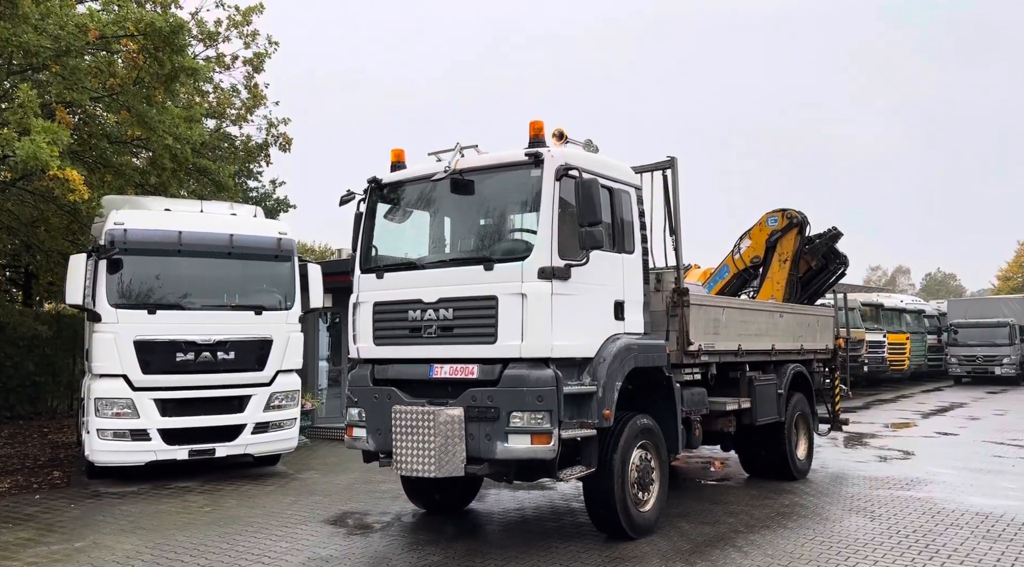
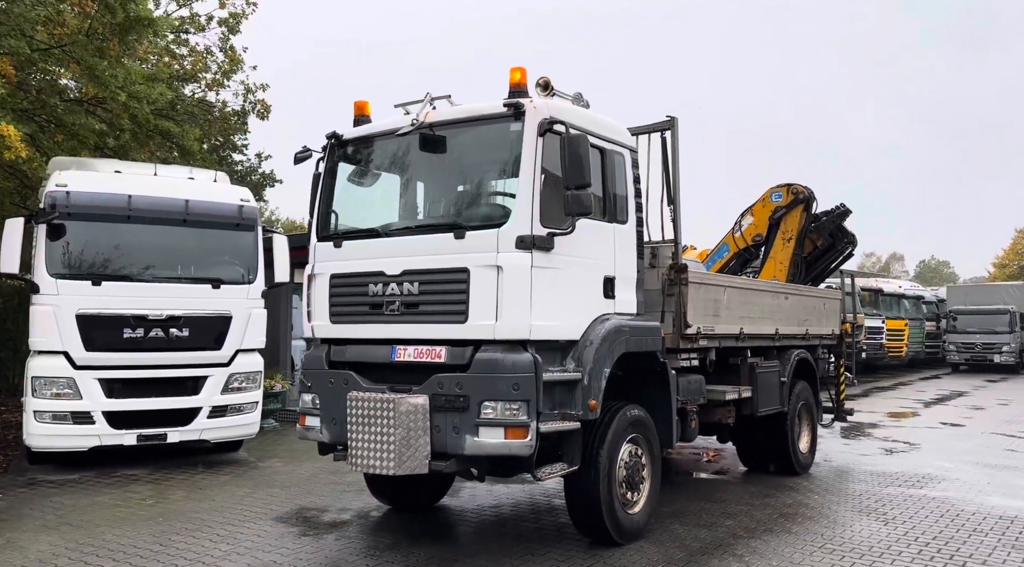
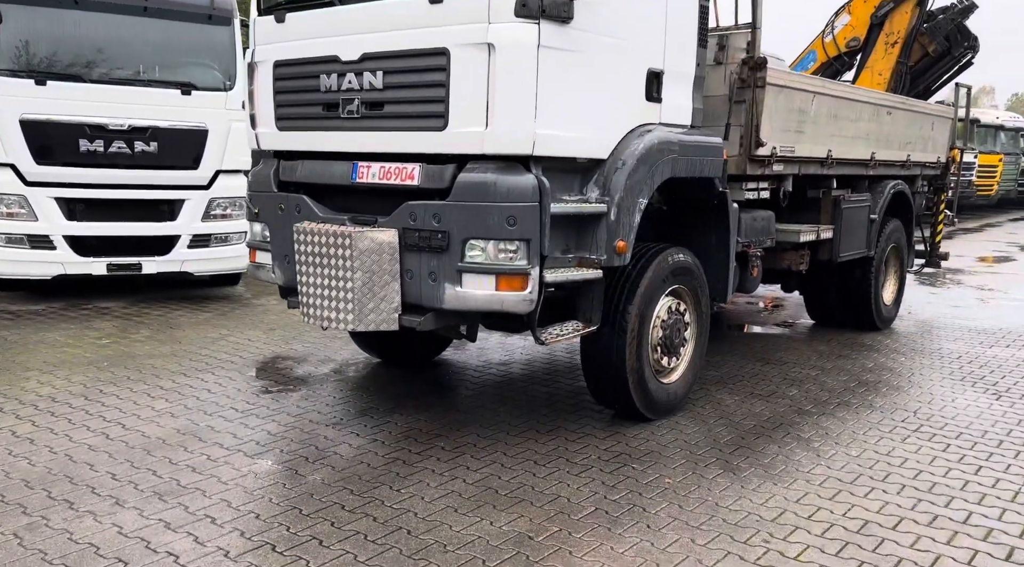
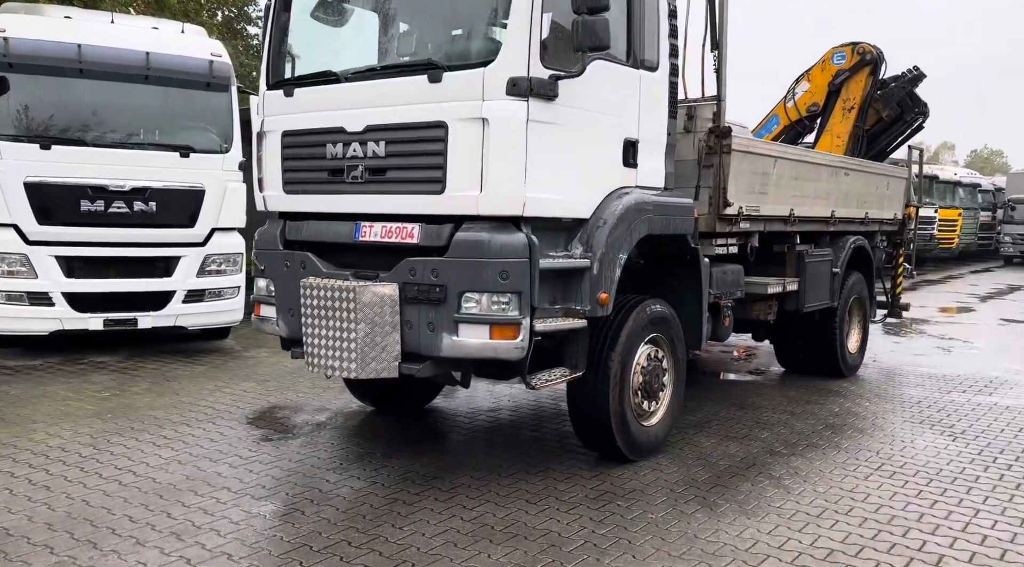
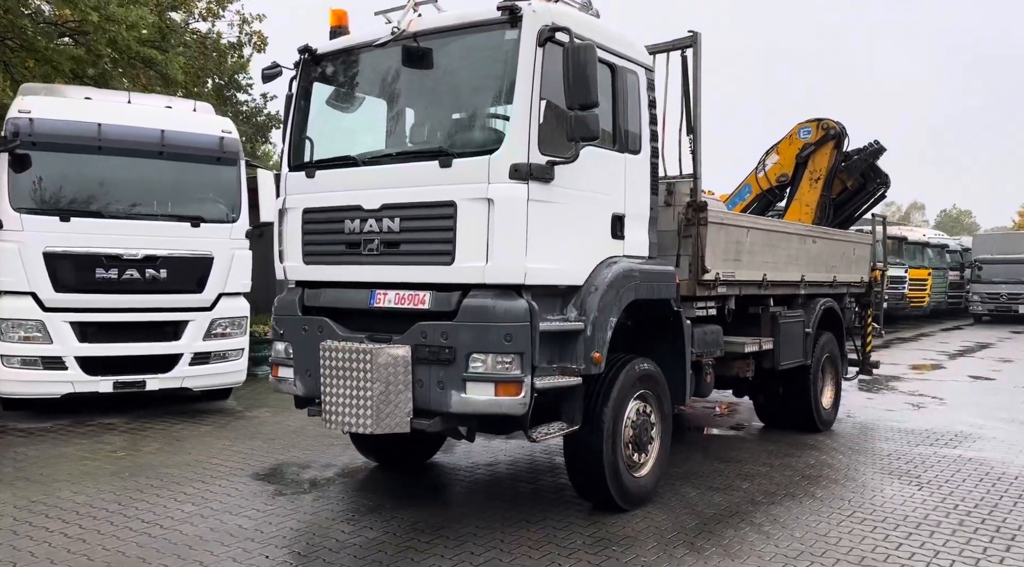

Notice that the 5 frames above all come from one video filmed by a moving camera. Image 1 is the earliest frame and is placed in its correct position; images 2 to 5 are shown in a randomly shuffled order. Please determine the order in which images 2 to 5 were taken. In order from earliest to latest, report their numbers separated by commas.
2, 5, 4, 3
